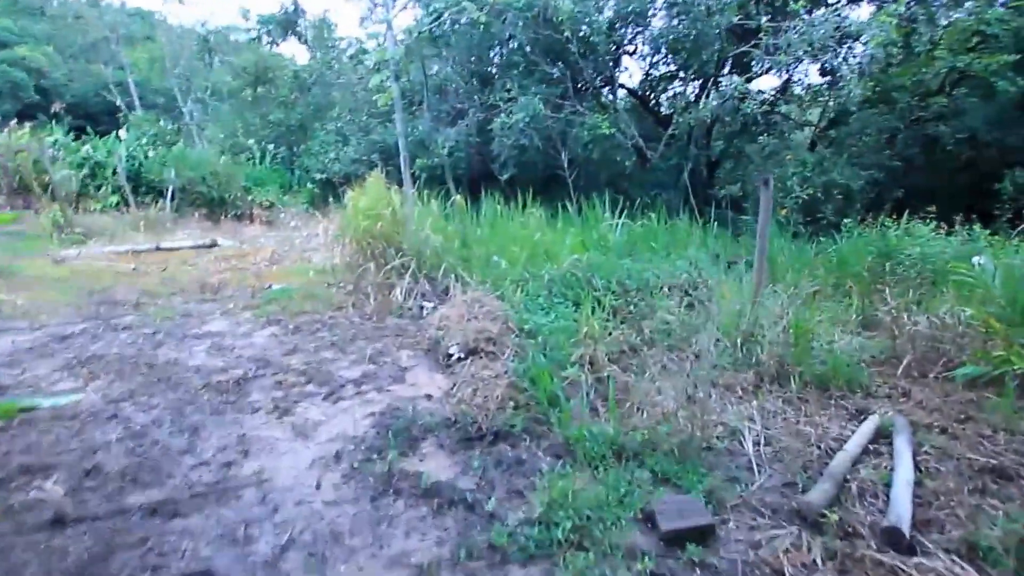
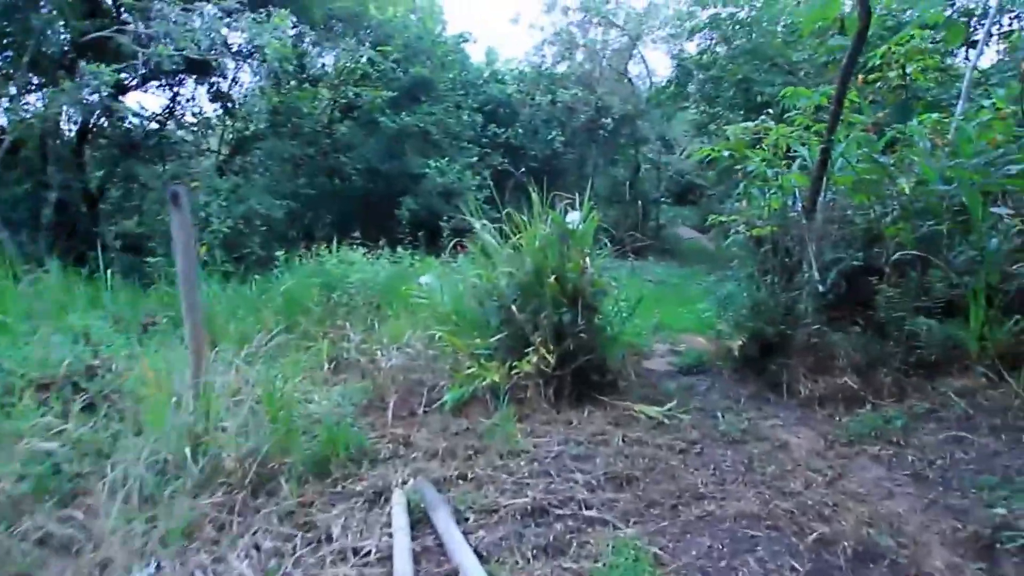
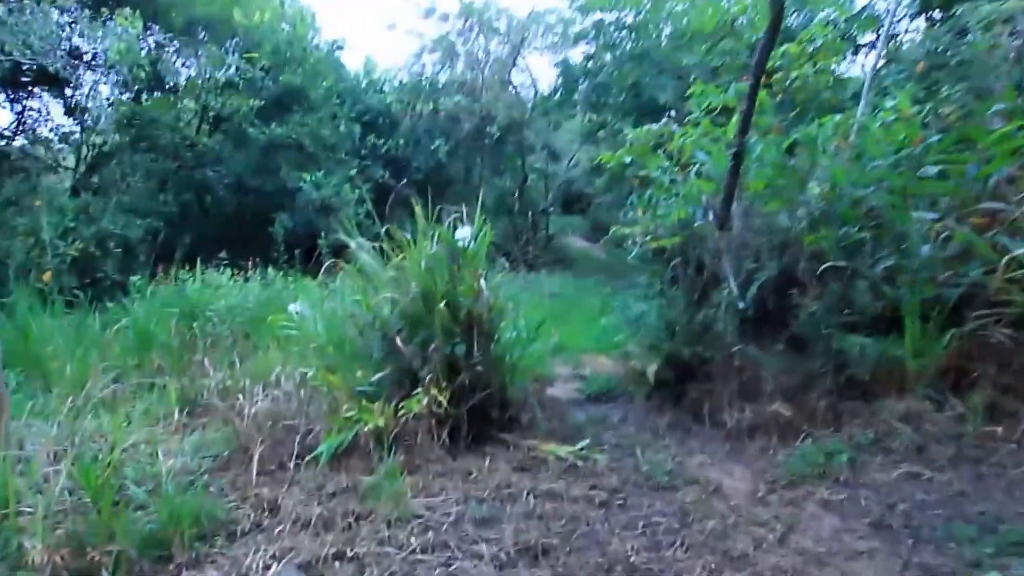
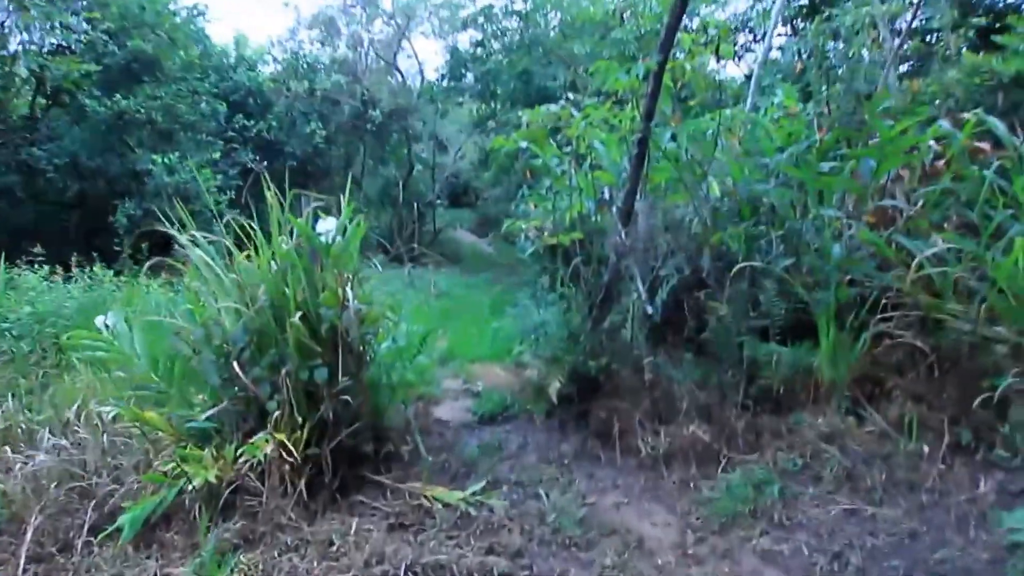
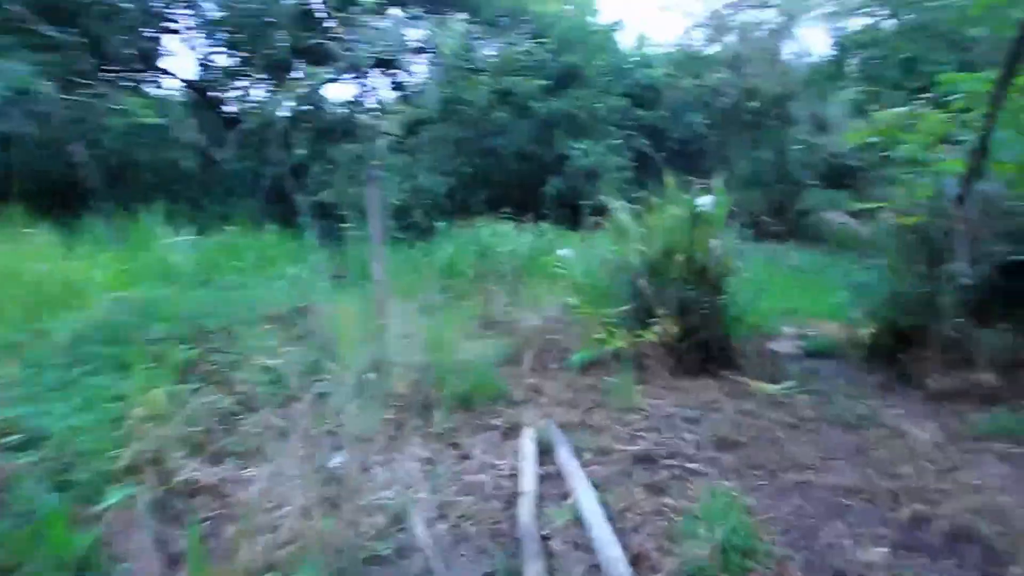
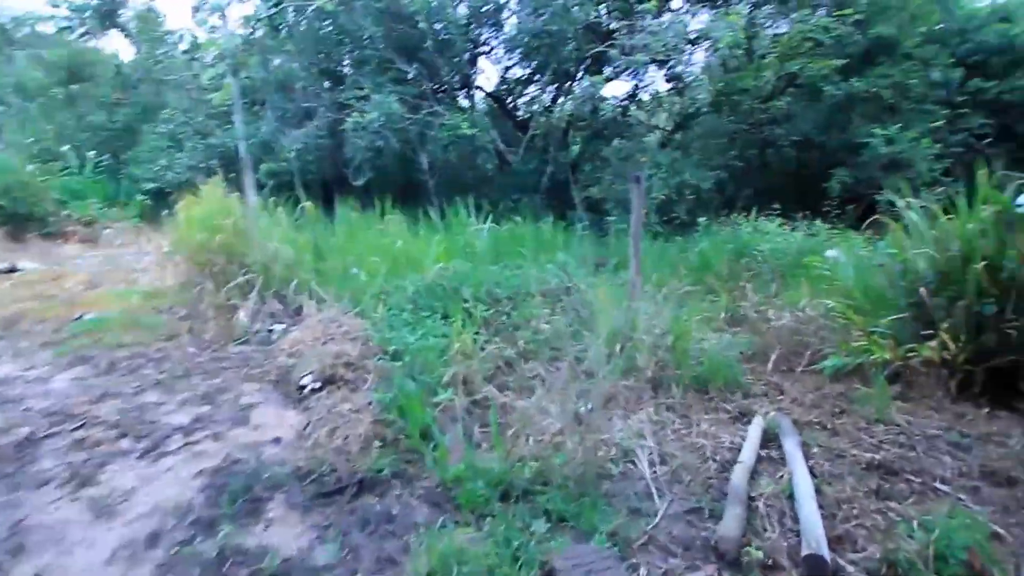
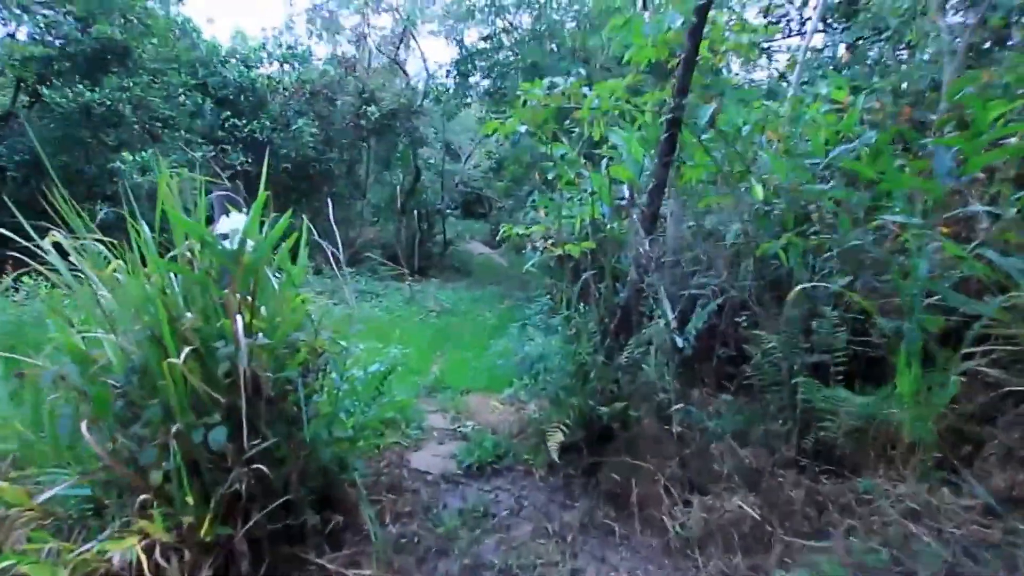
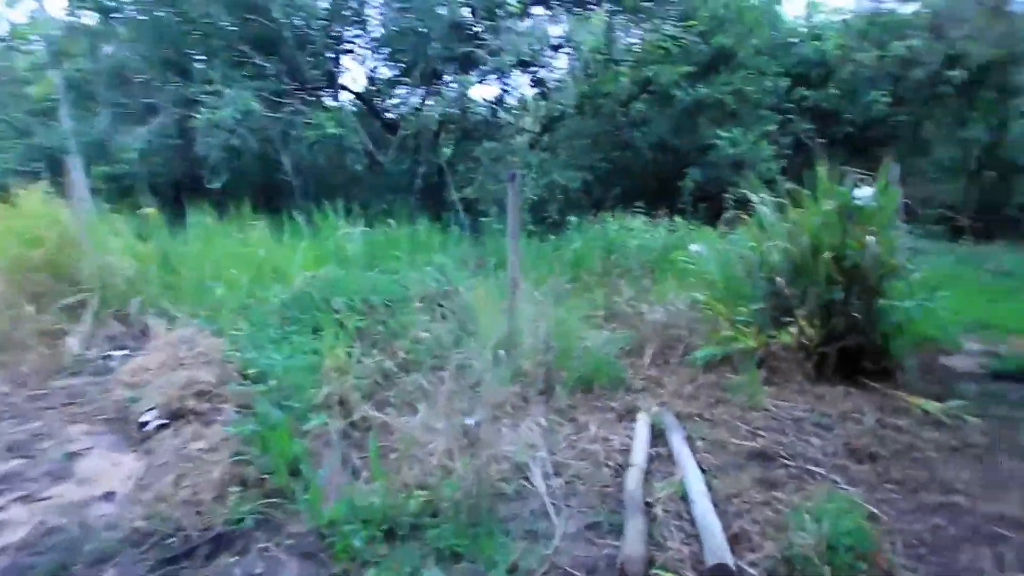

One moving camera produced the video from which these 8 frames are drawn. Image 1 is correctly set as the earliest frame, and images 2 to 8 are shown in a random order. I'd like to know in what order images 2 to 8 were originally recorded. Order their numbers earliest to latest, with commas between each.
6, 8, 5, 2, 3, 4, 7
